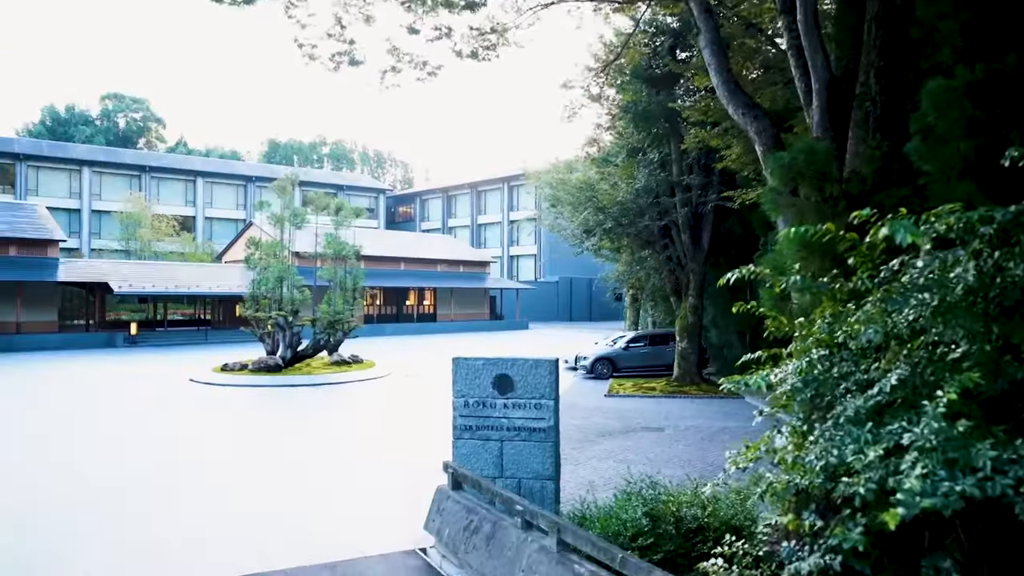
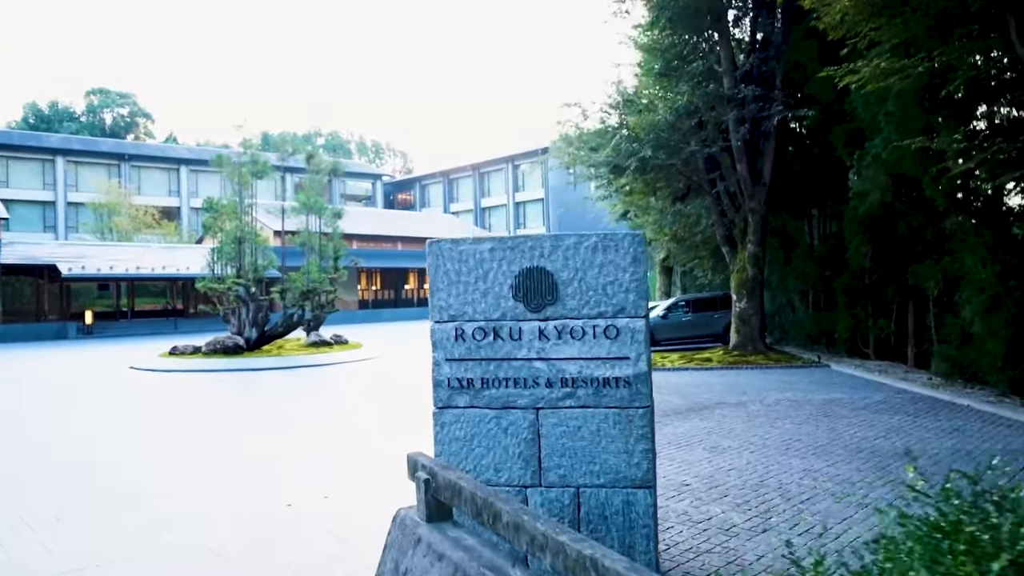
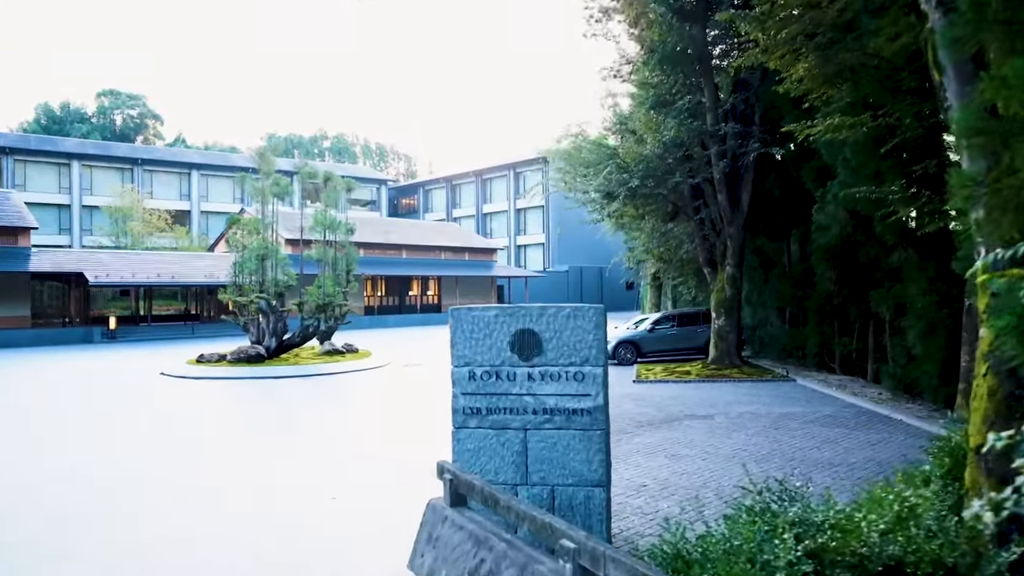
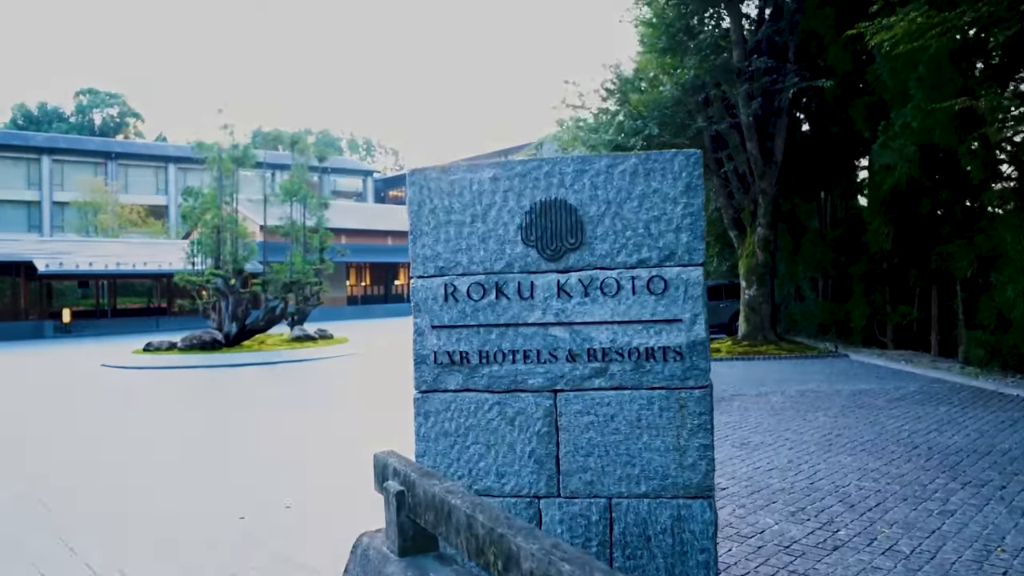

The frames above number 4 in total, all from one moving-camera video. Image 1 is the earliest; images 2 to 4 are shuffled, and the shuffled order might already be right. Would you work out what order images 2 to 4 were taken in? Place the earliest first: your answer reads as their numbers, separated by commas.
3, 2, 4
